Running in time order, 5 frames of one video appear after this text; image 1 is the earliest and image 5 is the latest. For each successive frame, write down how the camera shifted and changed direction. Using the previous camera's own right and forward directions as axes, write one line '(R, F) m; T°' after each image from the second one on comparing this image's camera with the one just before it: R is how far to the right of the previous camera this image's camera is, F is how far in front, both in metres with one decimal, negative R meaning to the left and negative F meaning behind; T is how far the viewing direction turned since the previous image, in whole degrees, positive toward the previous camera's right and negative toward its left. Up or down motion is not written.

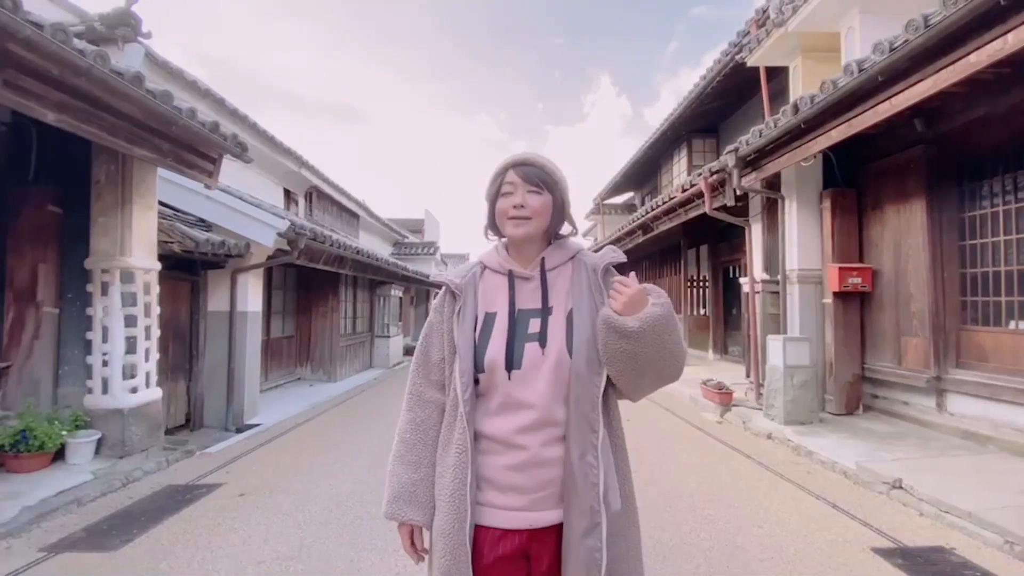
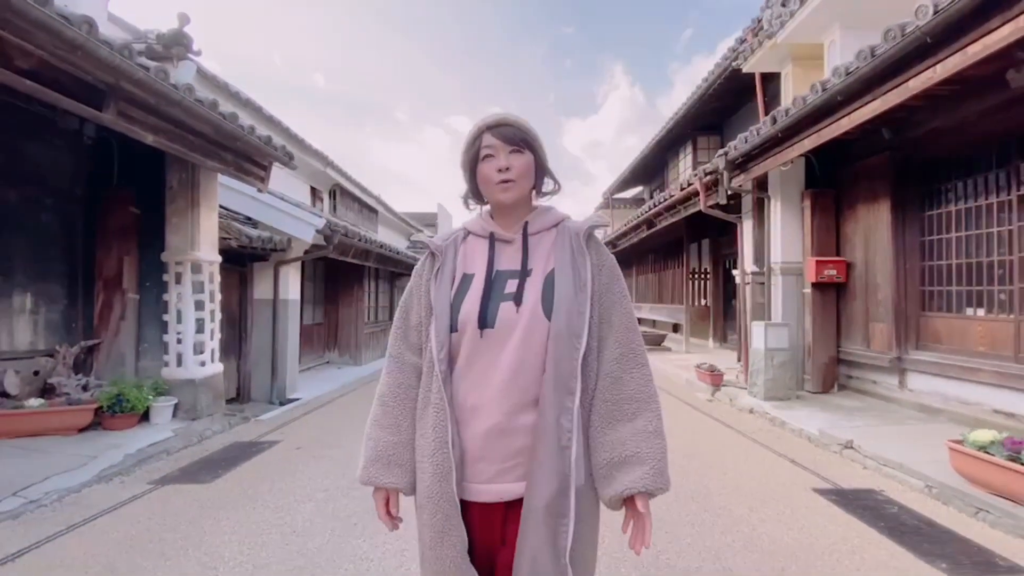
(0.0, -0.8) m; -1°
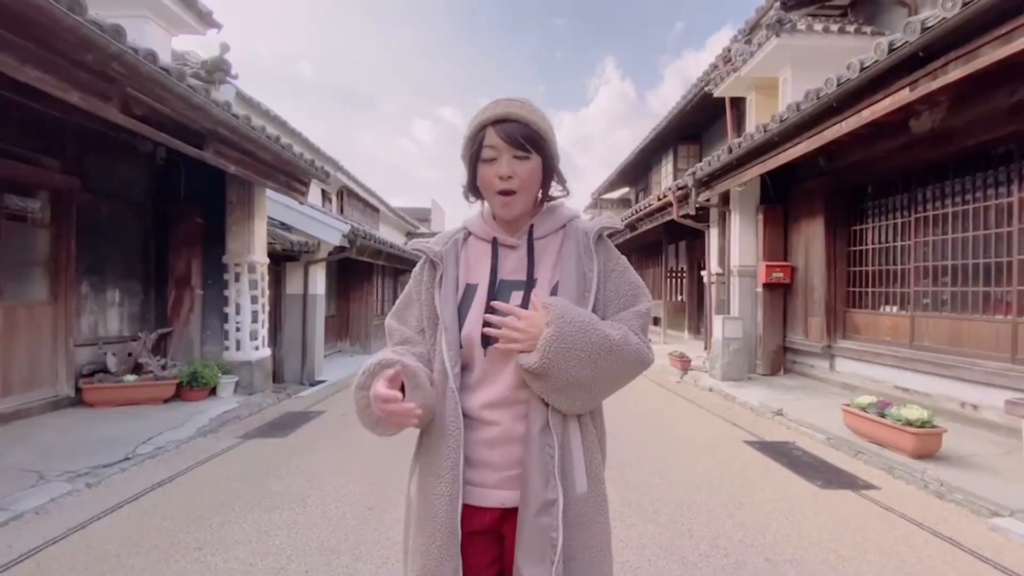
(-0.2, -1.3) m; +1°
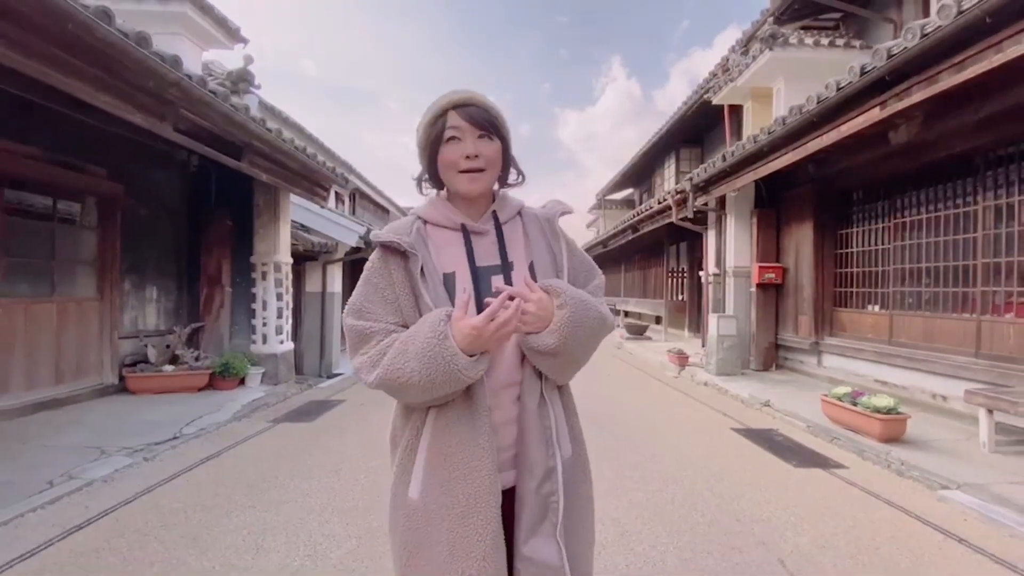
(0.0, -0.5) m; -1°
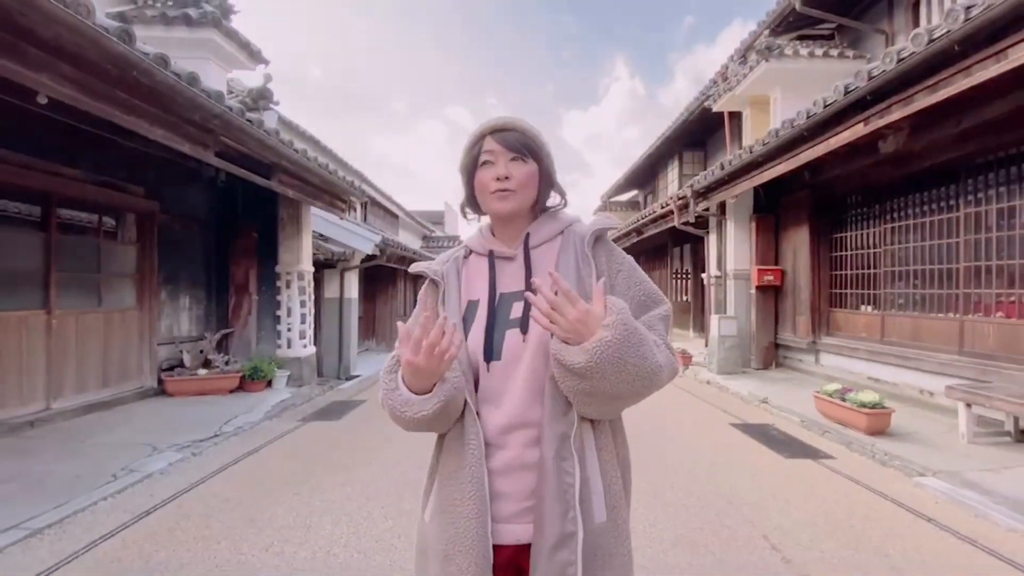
(0.0, -0.4) m; -1°
